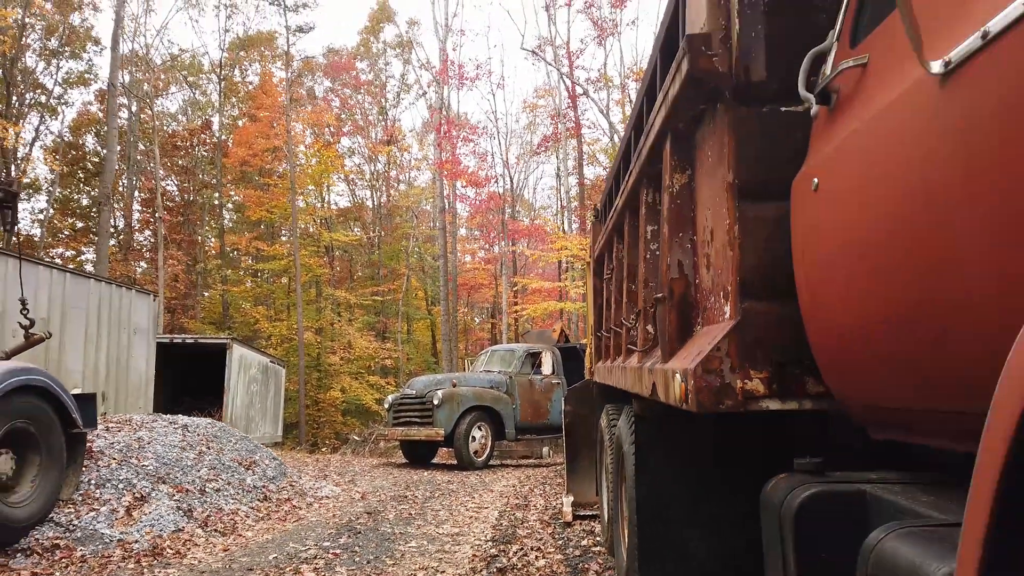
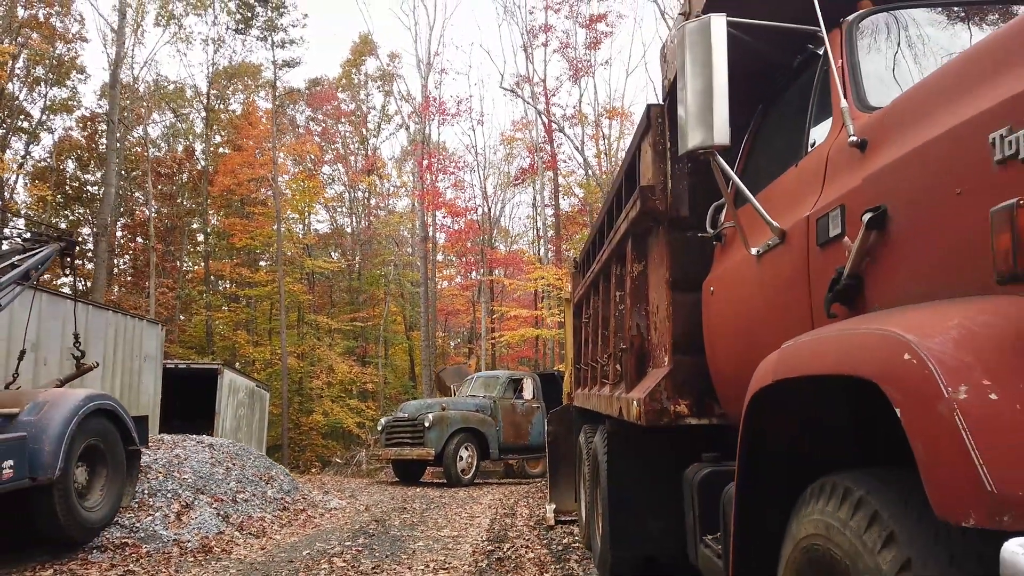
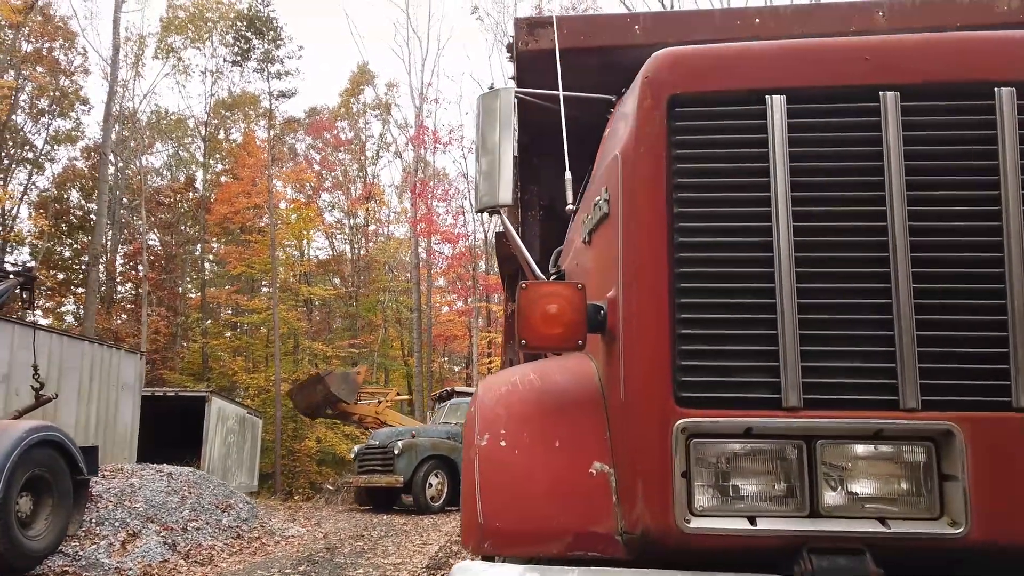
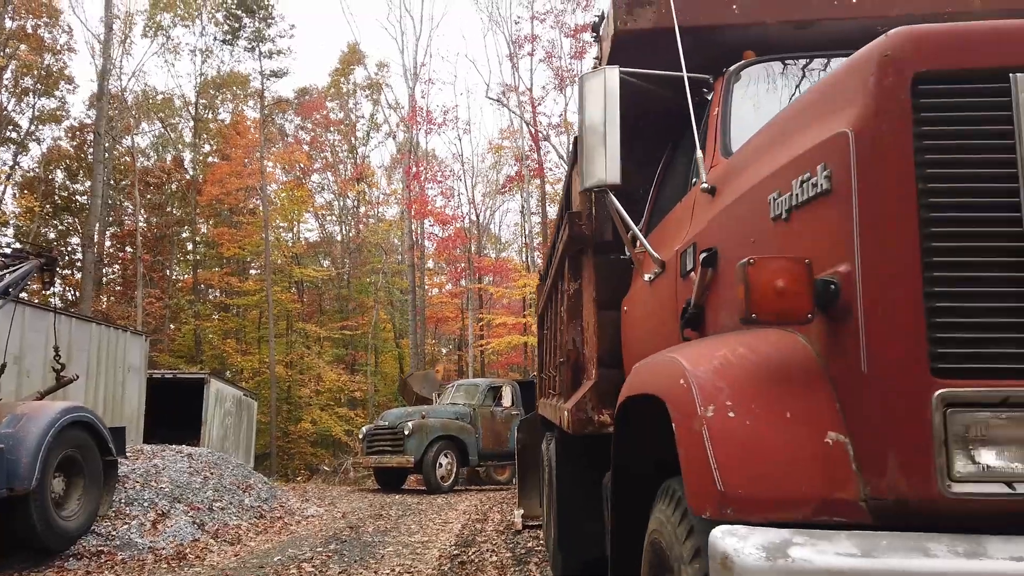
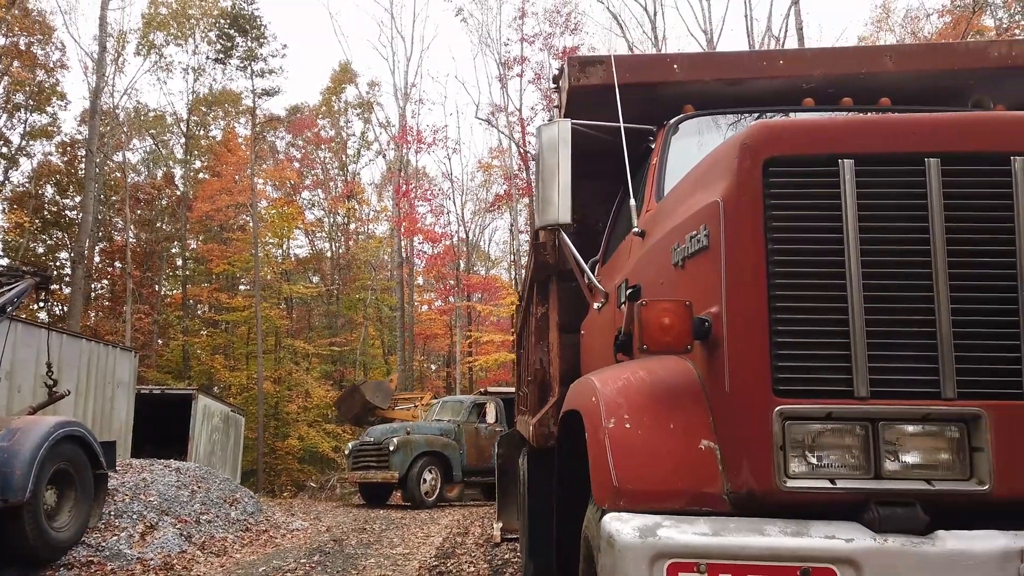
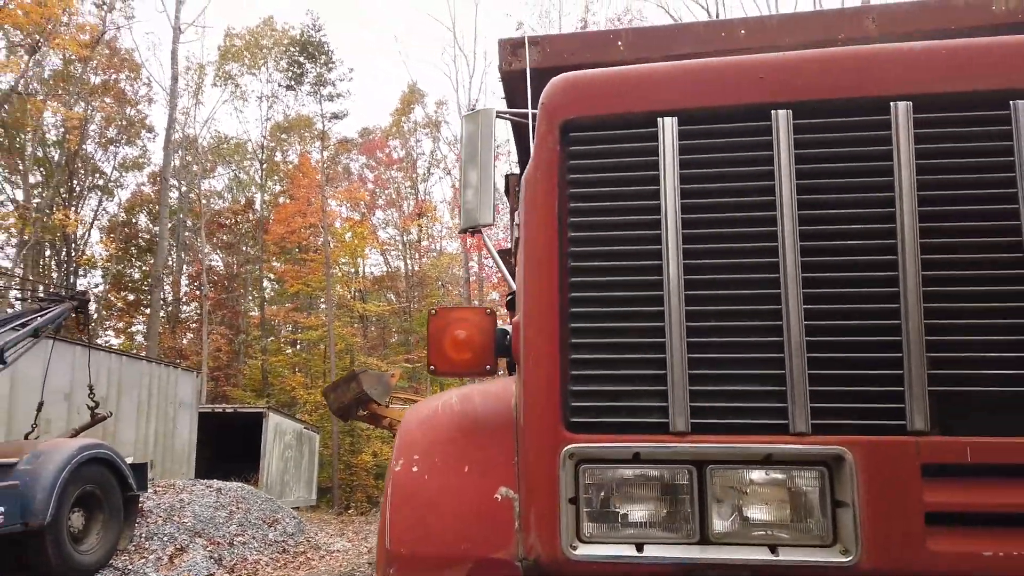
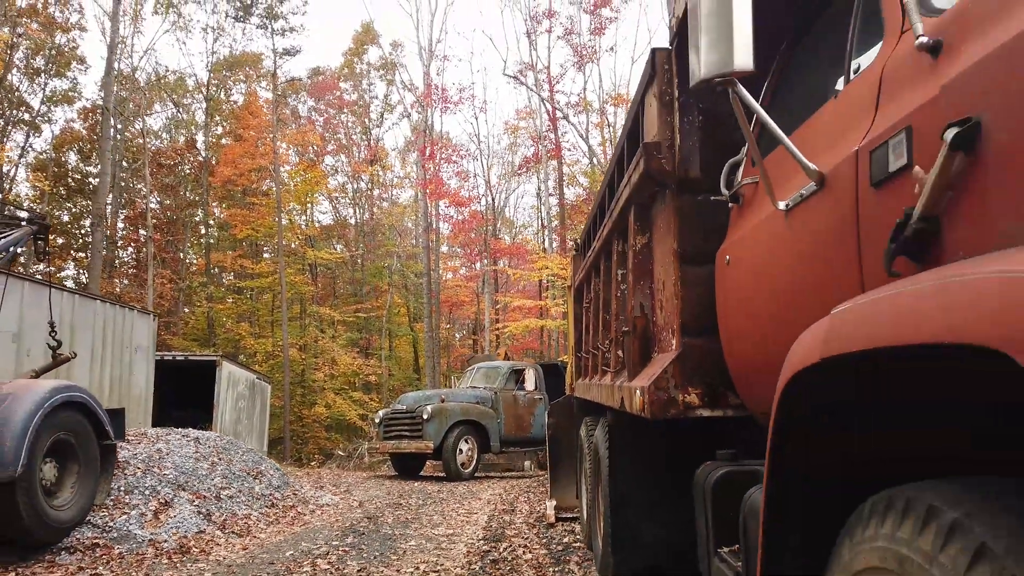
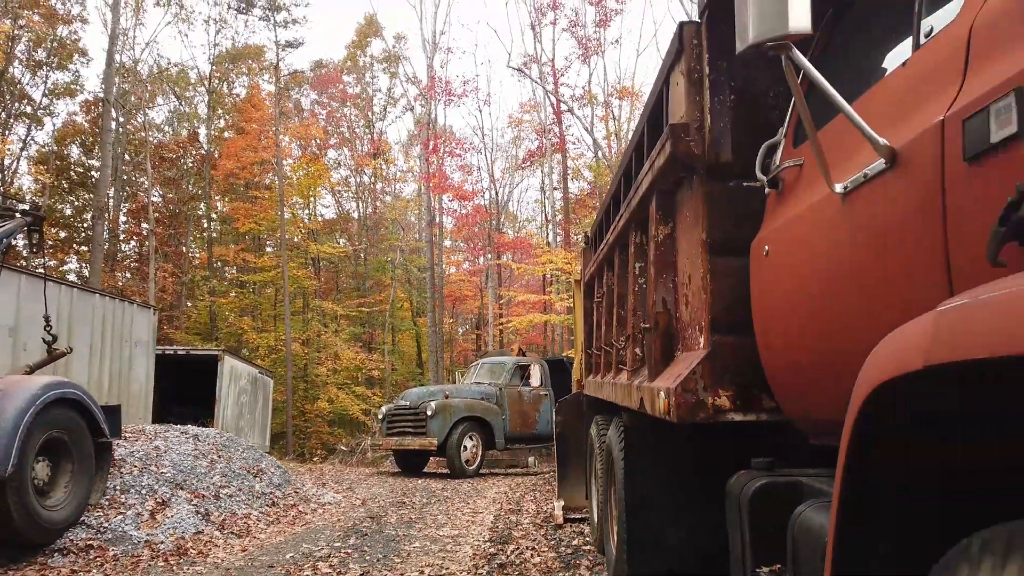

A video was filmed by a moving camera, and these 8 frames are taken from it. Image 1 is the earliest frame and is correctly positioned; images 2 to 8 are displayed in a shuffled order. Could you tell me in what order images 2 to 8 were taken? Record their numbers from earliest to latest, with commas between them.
8, 7, 2, 4, 5, 3, 6
